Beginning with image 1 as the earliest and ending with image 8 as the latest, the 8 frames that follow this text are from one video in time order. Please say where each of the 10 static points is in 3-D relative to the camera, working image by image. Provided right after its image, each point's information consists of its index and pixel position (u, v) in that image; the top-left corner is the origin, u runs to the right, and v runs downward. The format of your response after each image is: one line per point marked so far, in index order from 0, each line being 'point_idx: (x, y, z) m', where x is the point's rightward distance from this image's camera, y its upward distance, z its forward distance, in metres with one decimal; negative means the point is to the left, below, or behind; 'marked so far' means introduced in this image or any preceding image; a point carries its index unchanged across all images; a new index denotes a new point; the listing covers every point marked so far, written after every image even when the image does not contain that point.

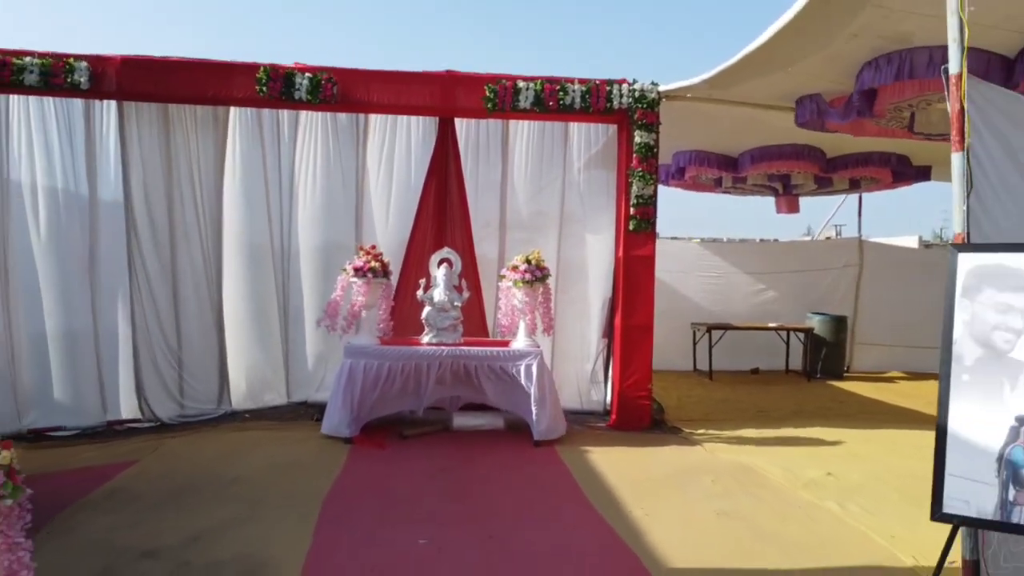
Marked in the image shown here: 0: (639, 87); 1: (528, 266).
0: (+0.8, +1.2, +5.3) m
1: (+0.1, +0.1, +4.9) m
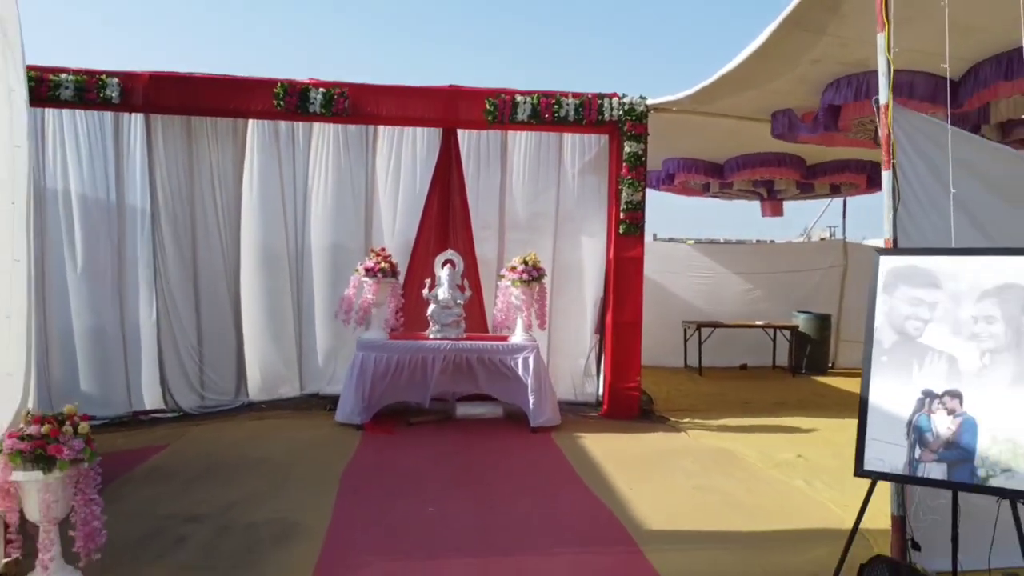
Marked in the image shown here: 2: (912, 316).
0: (+0.8, +1.2, +5.7) m
1: (+0.1, +0.1, +5.3) m
2: (+1.1, -0.1, +2.3) m
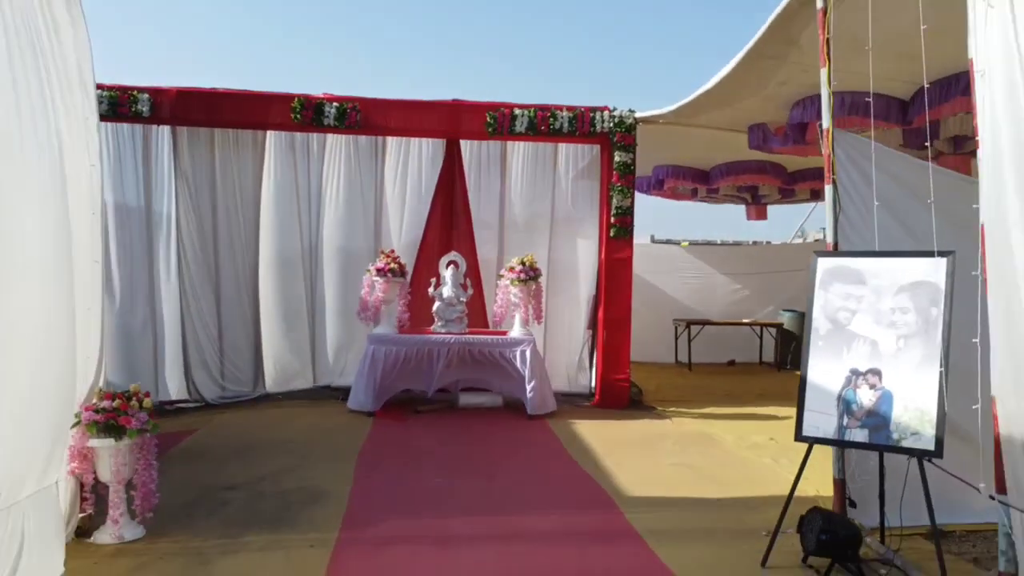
0: (+0.8, +1.2, +6.1) m
1: (+0.1, +0.1, +5.7) m
2: (+1.1, -0.1, +2.7) m
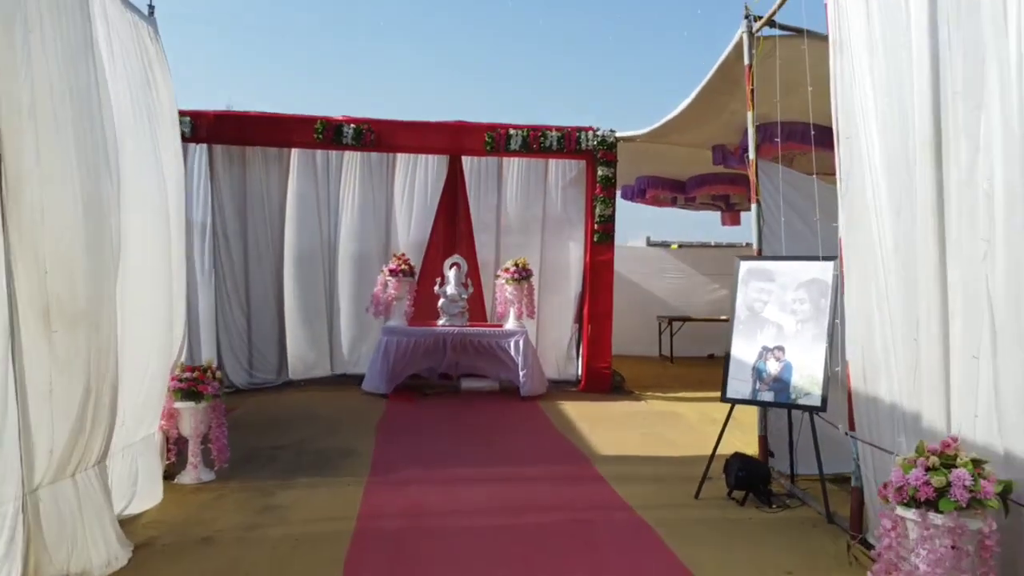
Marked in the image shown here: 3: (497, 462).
0: (+0.7, +1.3, +7.0) m
1: (0.0, +0.2, +6.6) m
2: (+1.0, 0.0, +3.6) m
3: (-0.1, -0.8, +4.1) m
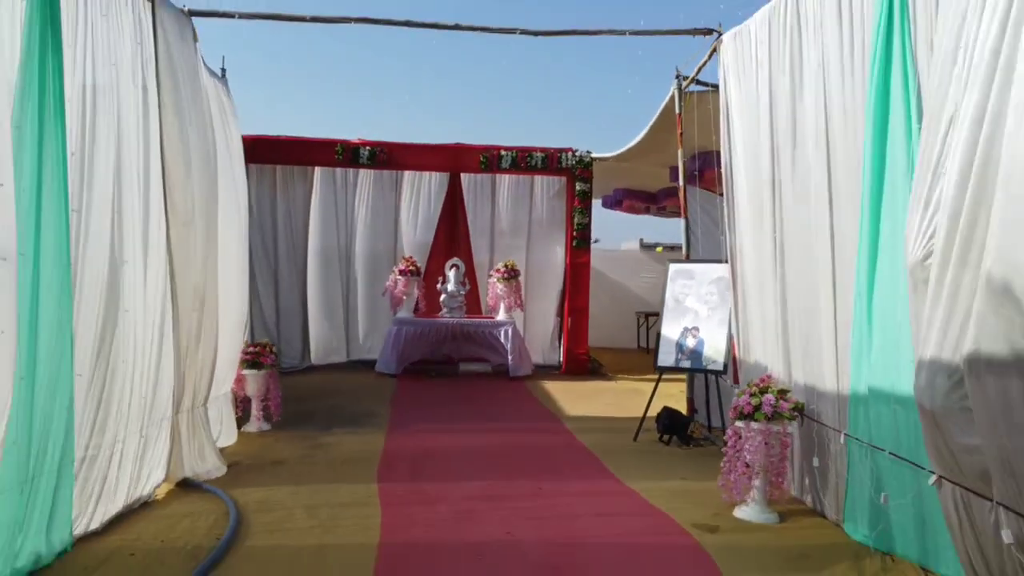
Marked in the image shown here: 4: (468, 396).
0: (+0.6, +1.3, +8.2) m
1: (-0.1, +0.2, +7.7) m
2: (+0.9, 0.0, +4.8) m
3: (-0.1, -0.8, +5.3) m
4: (-0.3, -0.8, +6.5) m
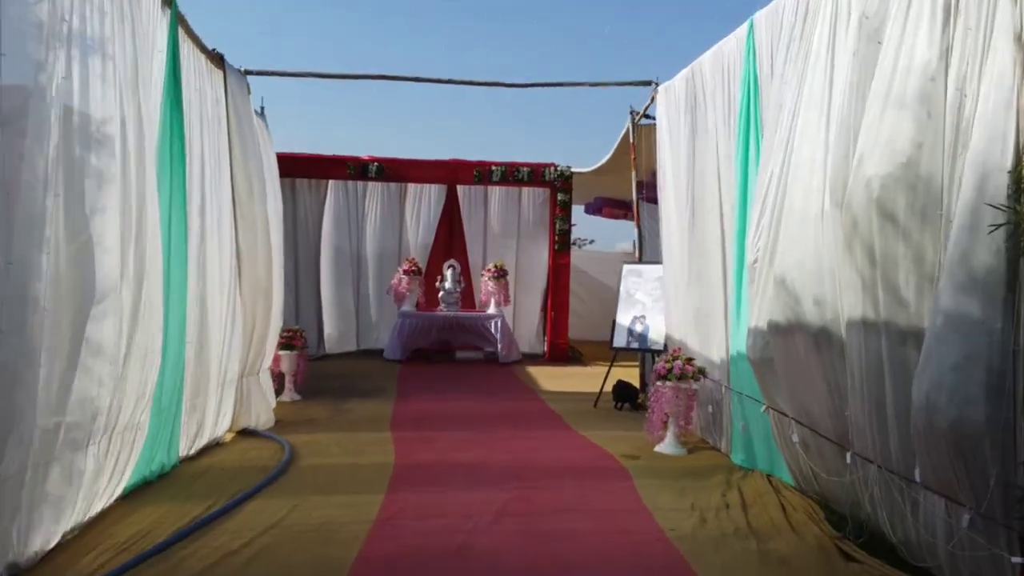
0: (+0.5, +1.3, +9.3) m
1: (-0.2, +0.2, +8.9) m
2: (+0.8, 0.0, +5.9) m
3: (-0.3, -0.8, +6.5) m
4: (-0.4, -0.8, +7.7) m
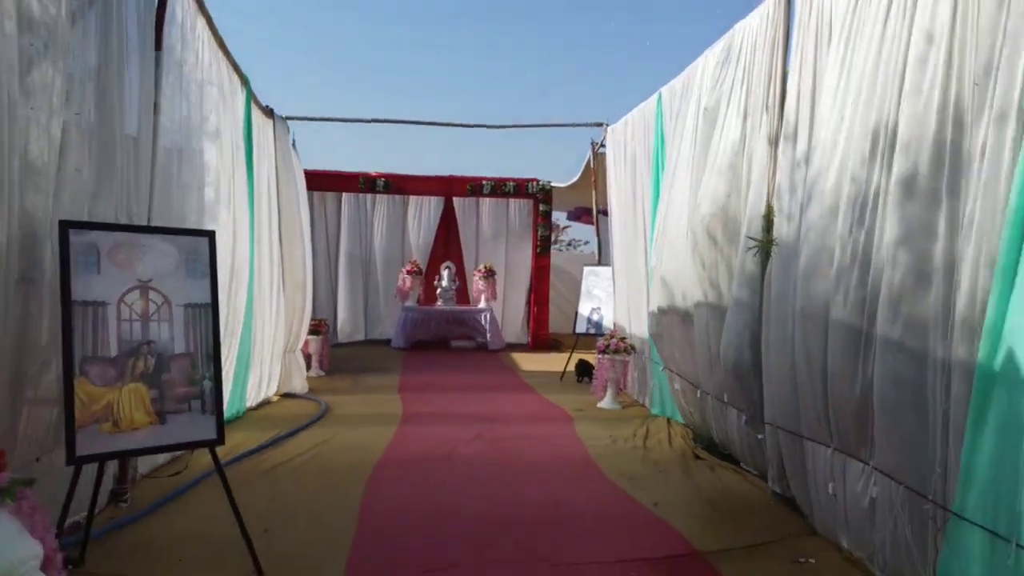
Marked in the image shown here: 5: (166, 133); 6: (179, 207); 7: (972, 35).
0: (+0.4, +1.3, +10.8) m
1: (-0.3, +0.2, +10.4) m
2: (+0.7, 0.0, +7.4) m
3: (-0.4, -0.8, +7.9) m
4: (-0.6, -0.8, +9.1) m
5: (-1.4, +0.6, +3.5) m
6: (-1.4, +0.4, +3.7) m
7: (+1.2, +0.7, +2.3) m
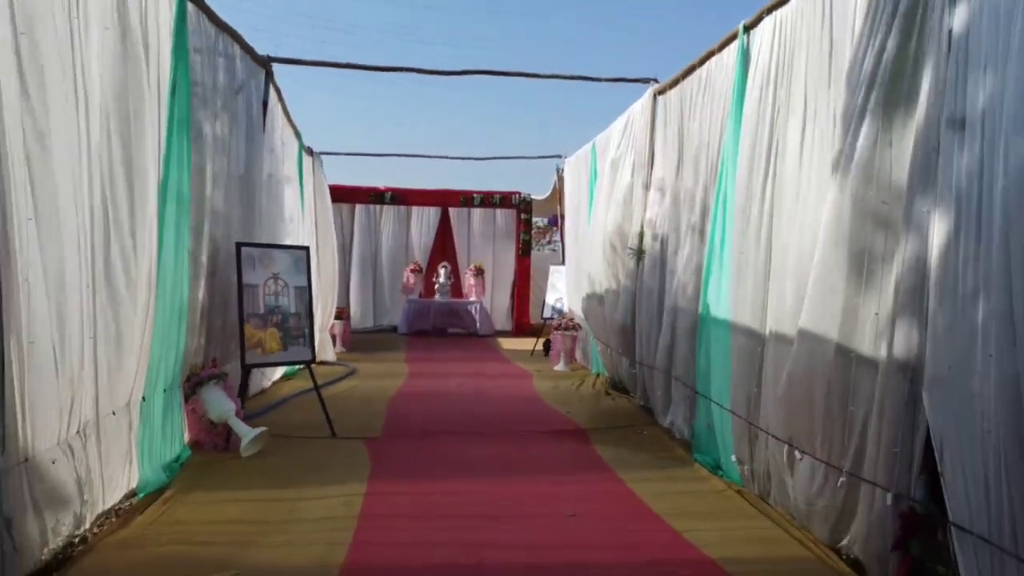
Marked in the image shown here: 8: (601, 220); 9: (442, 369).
0: (+0.2, +1.4, +12.9) m
1: (-0.5, +0.3, +12.5) m
2: (+0.5, +0.1, +9.5) m
3: (-0.6, -0.7, +10.0) m
4: (-0.8, -0.7, +11.2) m
5: (-1.6, +0.7, +5.6) m
6: (-1.6, +0.4, +5.8) m
7: (+1.0, +0.7, +4.4) m
8: (+0.7, +0.5, +6.4) m
9: (-0.6, -0.7, +7.9) m
